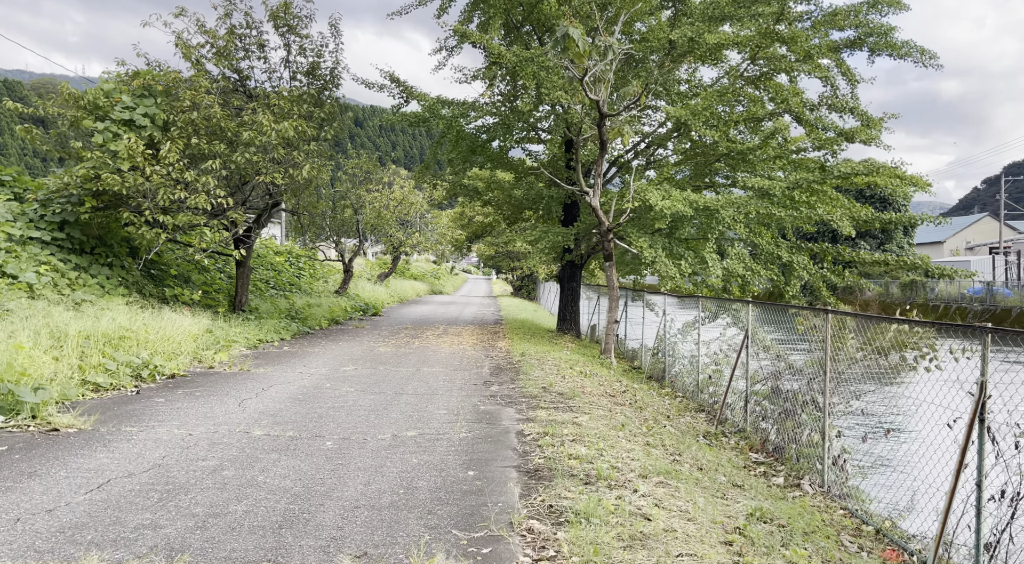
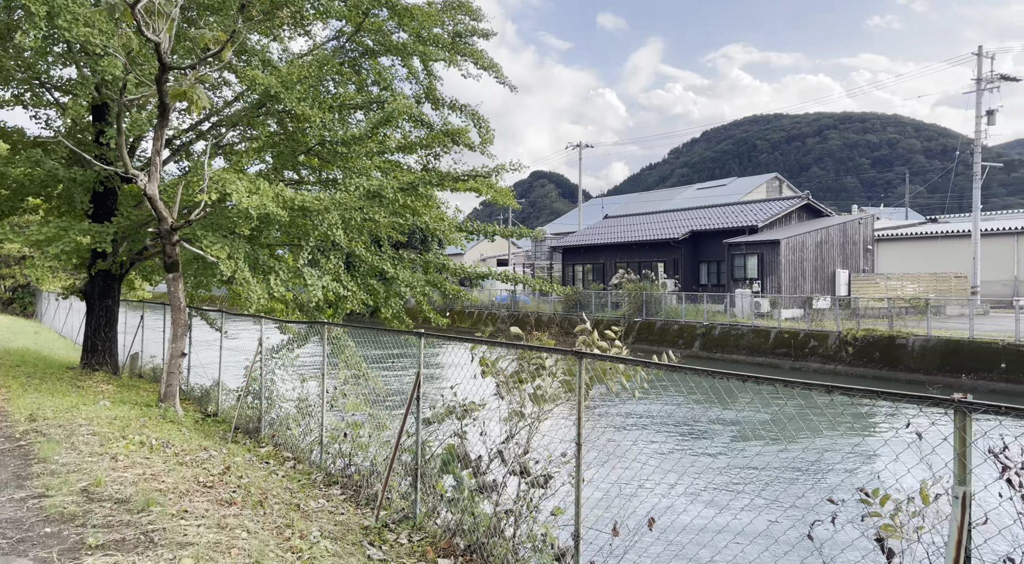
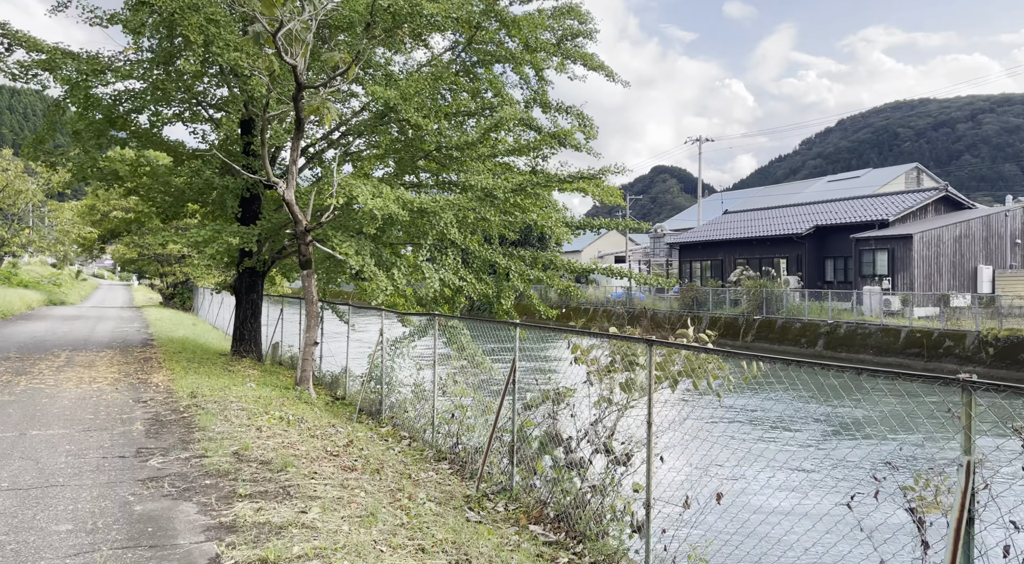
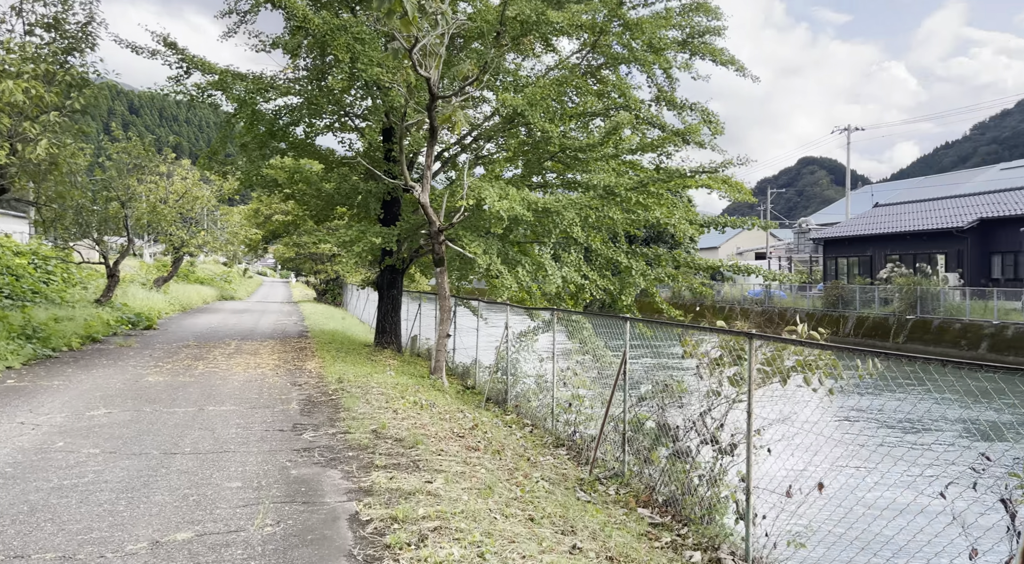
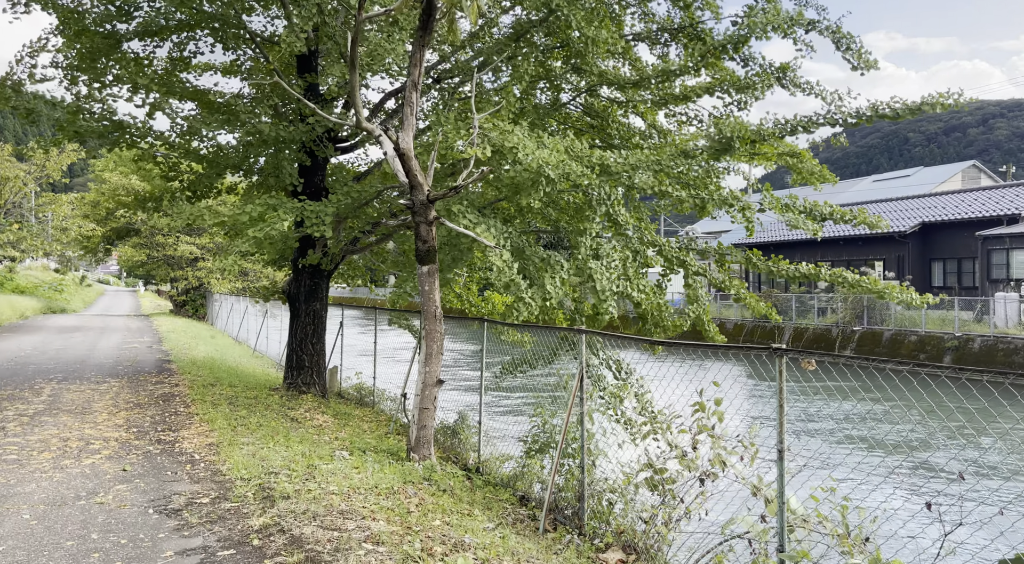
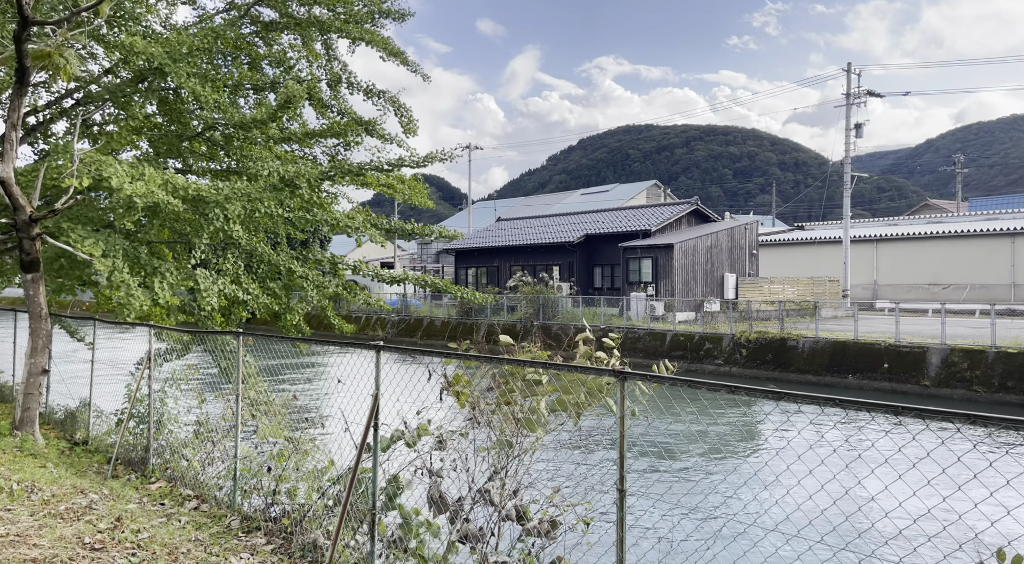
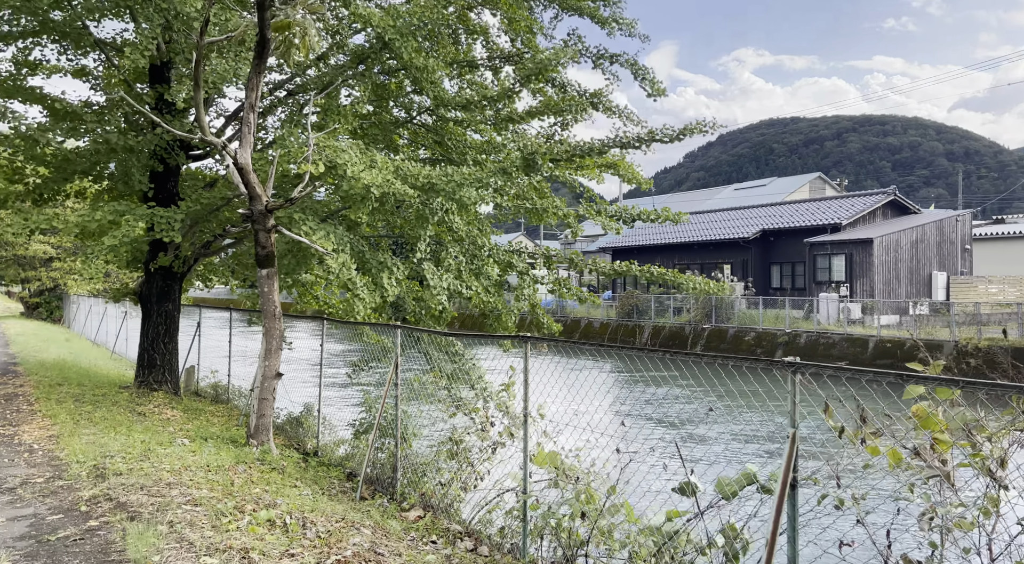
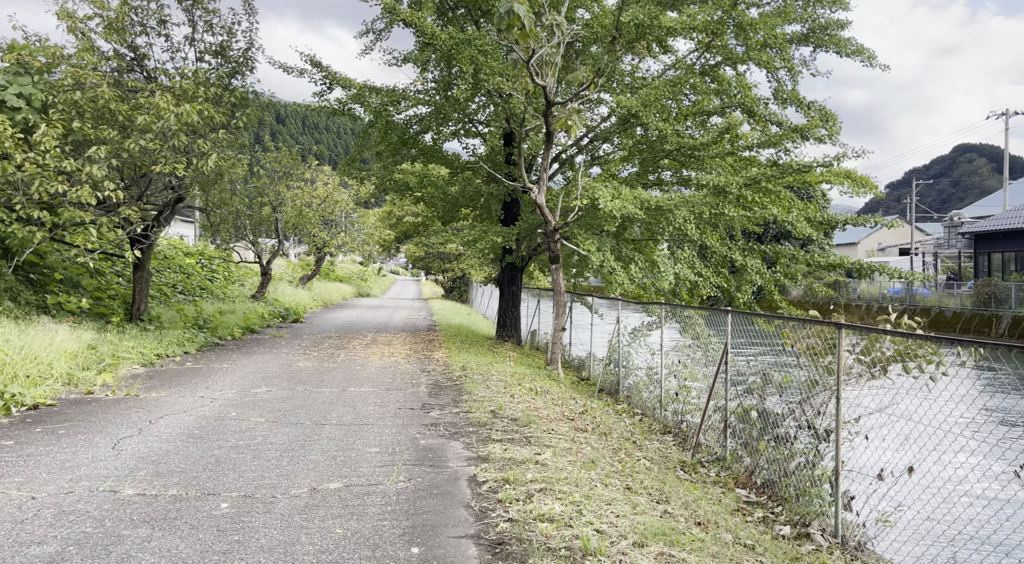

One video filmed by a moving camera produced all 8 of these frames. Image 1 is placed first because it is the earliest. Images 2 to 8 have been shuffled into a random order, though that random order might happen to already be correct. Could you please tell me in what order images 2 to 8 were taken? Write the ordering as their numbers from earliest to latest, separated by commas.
8, 4, 3, 2, 6, 7, 5
